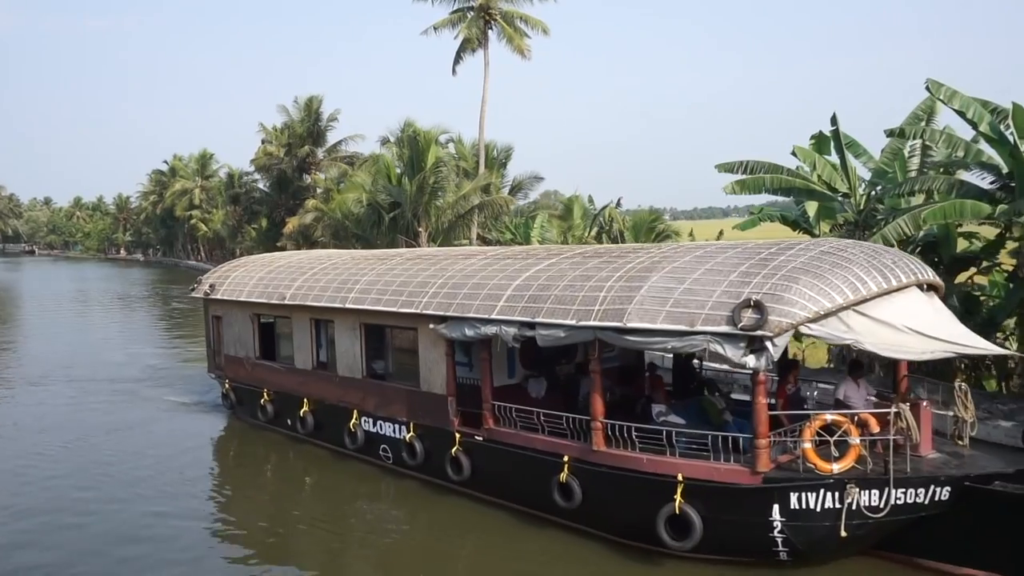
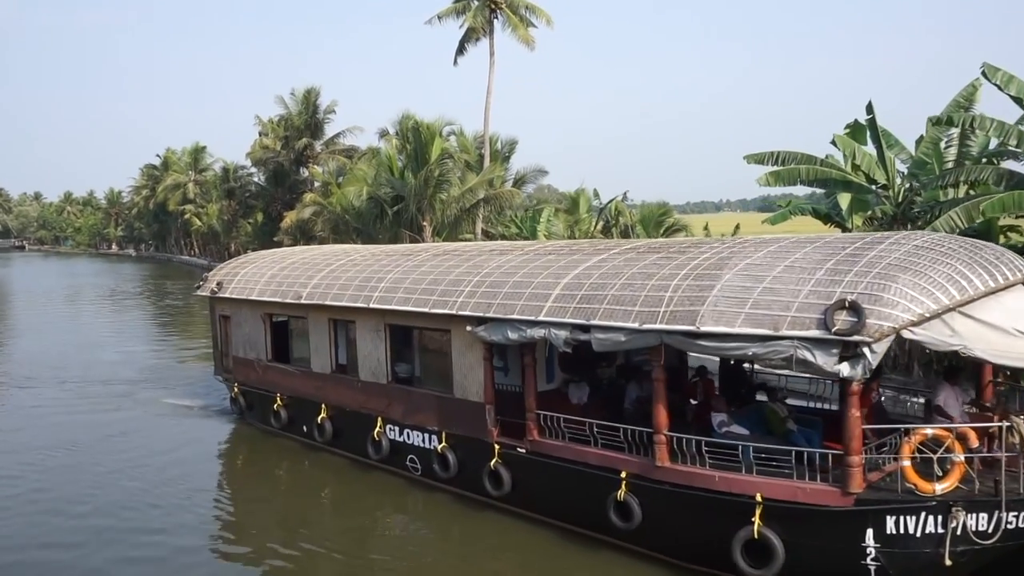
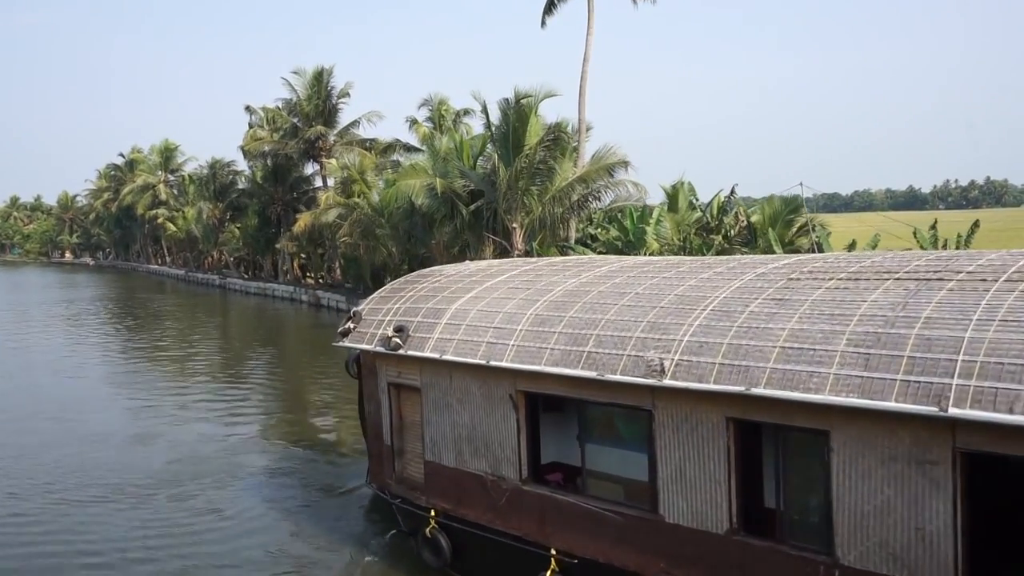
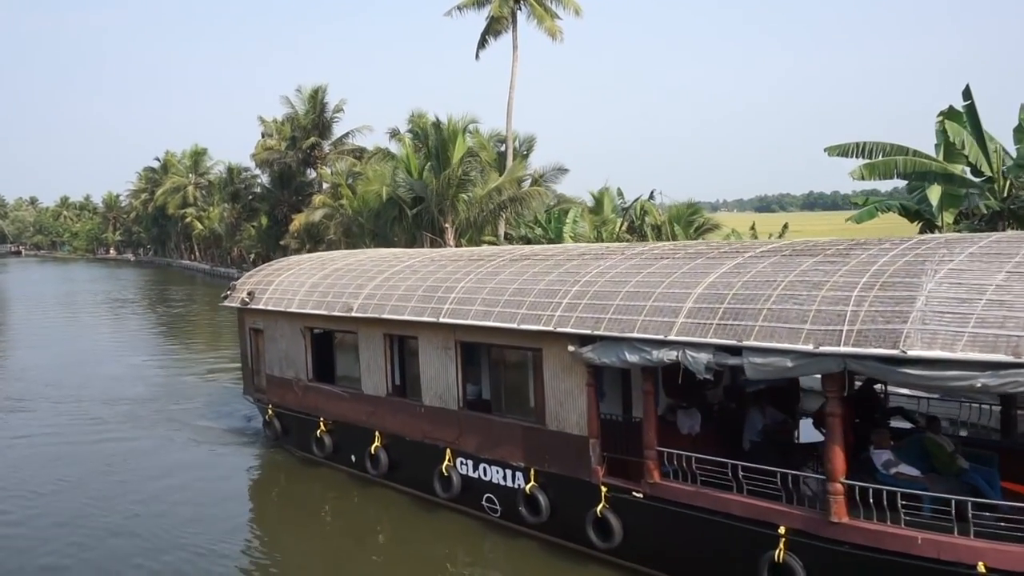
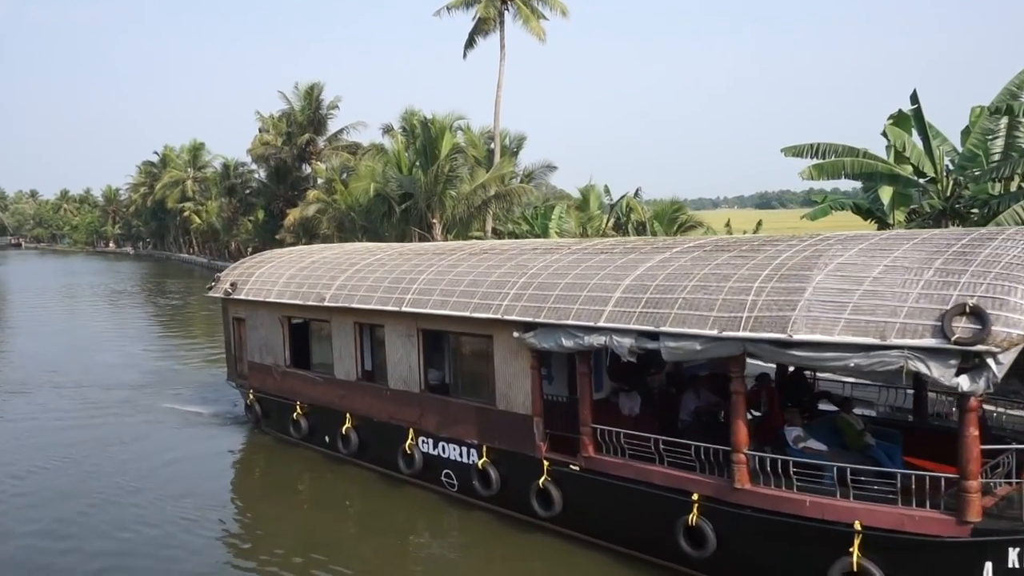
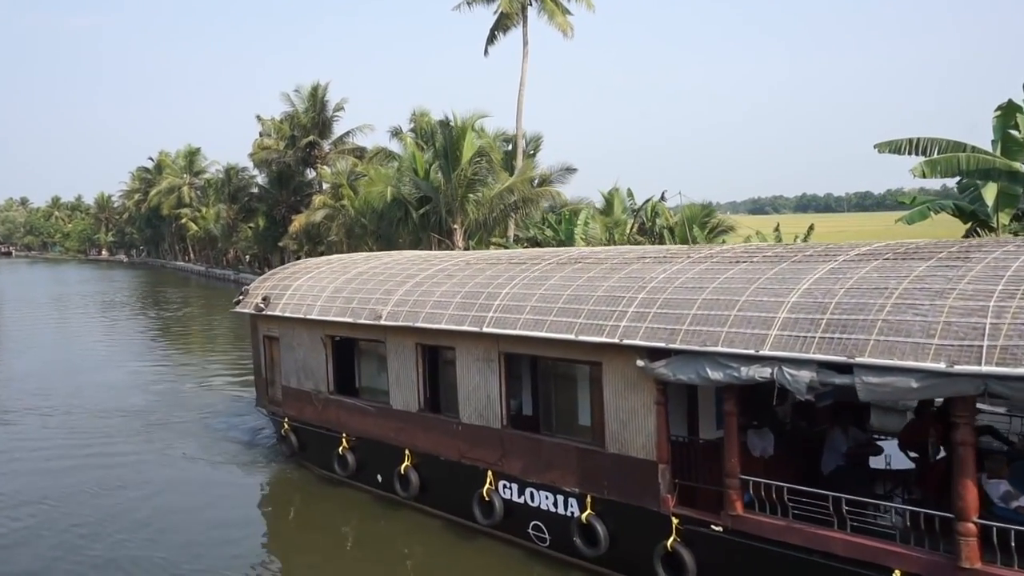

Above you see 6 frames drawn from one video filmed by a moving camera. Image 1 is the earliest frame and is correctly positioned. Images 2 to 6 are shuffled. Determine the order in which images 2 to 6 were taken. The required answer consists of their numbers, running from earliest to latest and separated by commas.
2, 5, 4, 6, 3
